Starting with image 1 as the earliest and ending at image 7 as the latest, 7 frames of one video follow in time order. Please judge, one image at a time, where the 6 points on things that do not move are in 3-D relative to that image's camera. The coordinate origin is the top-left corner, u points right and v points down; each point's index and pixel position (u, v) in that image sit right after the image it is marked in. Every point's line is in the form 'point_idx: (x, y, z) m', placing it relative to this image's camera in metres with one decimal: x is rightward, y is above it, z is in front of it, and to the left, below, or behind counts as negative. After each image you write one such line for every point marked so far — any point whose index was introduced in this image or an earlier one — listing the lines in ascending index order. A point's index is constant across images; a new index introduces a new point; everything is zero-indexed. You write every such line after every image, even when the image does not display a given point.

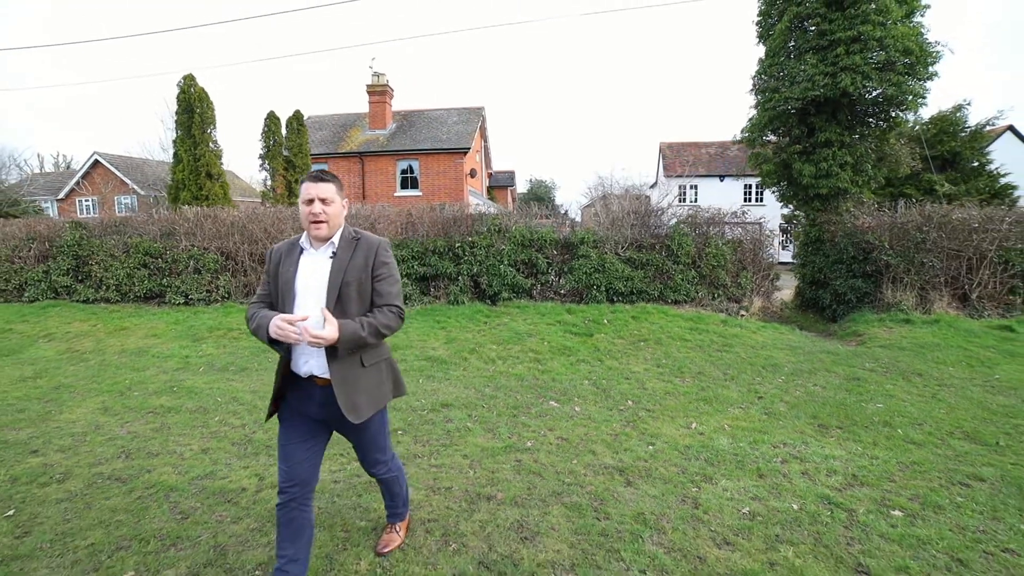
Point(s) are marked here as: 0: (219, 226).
0: (-6.1, +1.3, +9.7) m
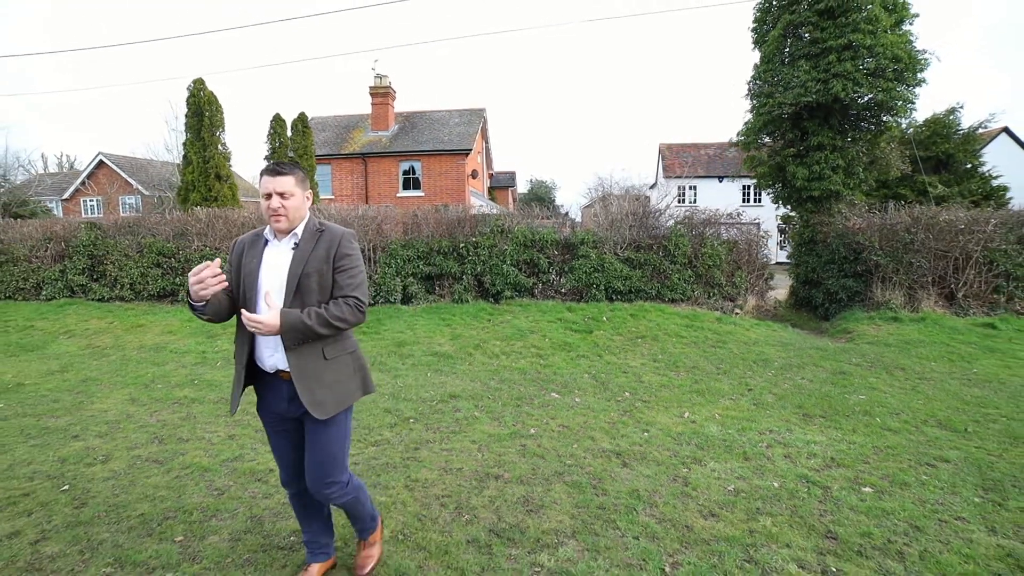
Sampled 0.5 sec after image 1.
0: (-6.1, +1.3, +10.0) m
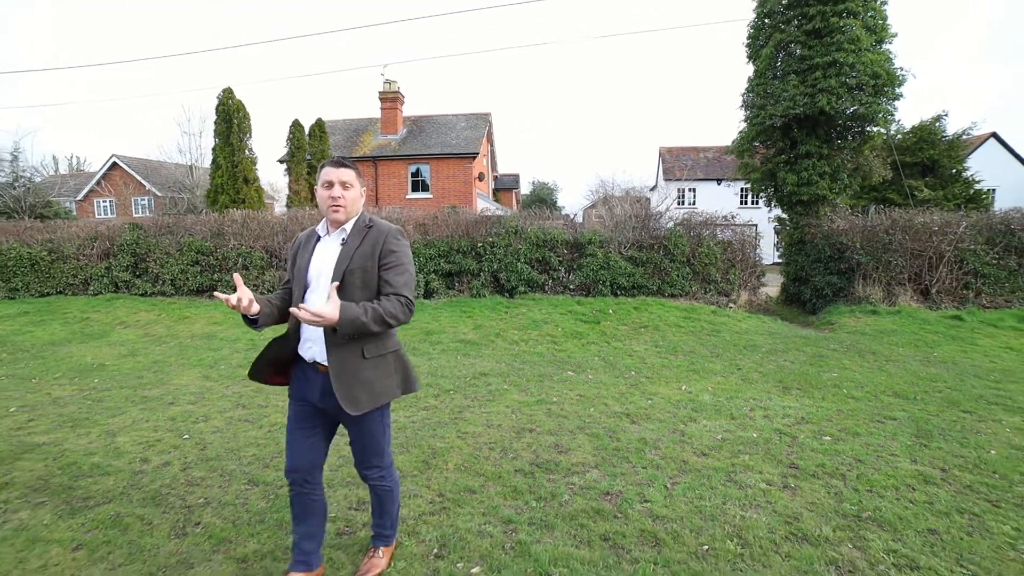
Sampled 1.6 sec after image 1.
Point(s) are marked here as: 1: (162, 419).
0: (-5.8, +1.4, +10.8) m
1: (-3.4, -1.3, +4.6) m
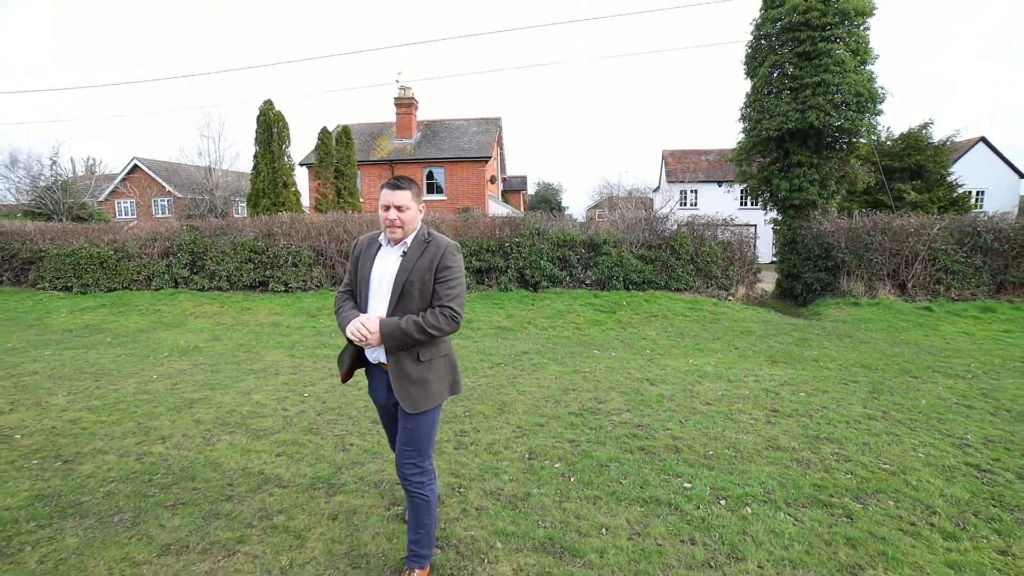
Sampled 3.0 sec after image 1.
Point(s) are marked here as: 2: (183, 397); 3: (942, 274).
0: (-5.2, +1.5, +12.0) m
1: (-2.9, -1.2, +5.8) m
2: (-3.8, -1.2, +5.4) m
3: (+9.4, +0.3, +10.1) m
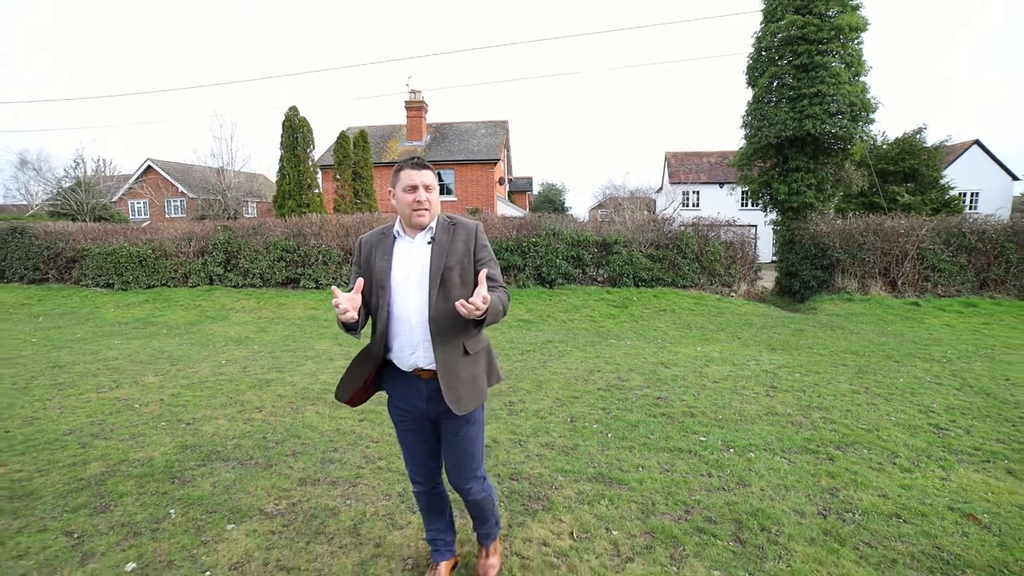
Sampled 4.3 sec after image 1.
0: (-4.8, +1.6, +12.8) m
1: (-2.5, -1.1, +6.6) m
2: (-3.3, -1.2, +6.2) m
3: (+9.8, +0.4, +10.9) m
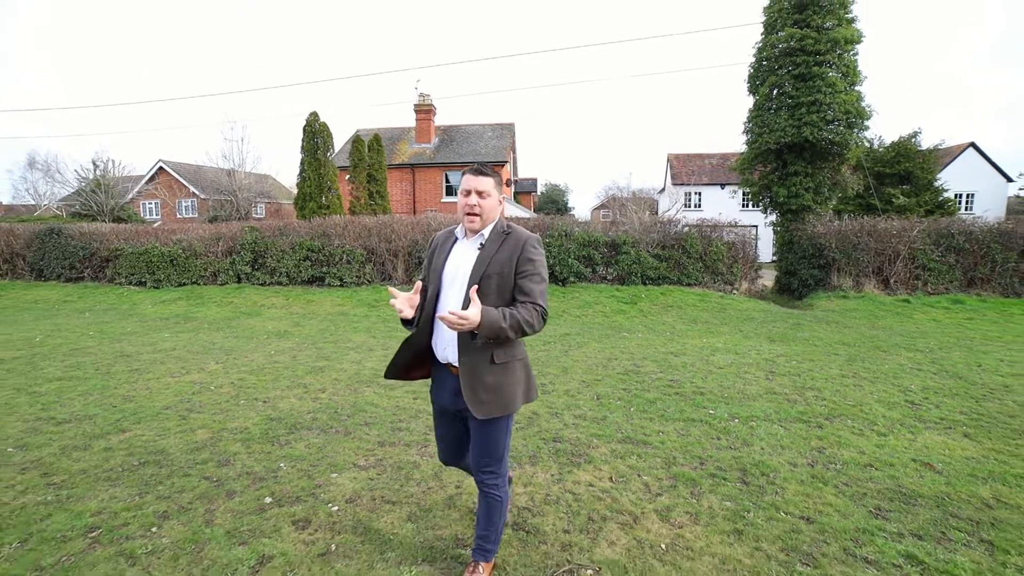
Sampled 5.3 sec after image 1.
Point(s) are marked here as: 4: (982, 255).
0: (-4.4, +1.7, +13.5) m
1: (-2.1, -1.1, +7.3) m
2: (-3.0, -1.1, +6.8) m
3: (+10.2, +0.4, +11.6) m
4: (+11.6, +0.8, +11.5) m
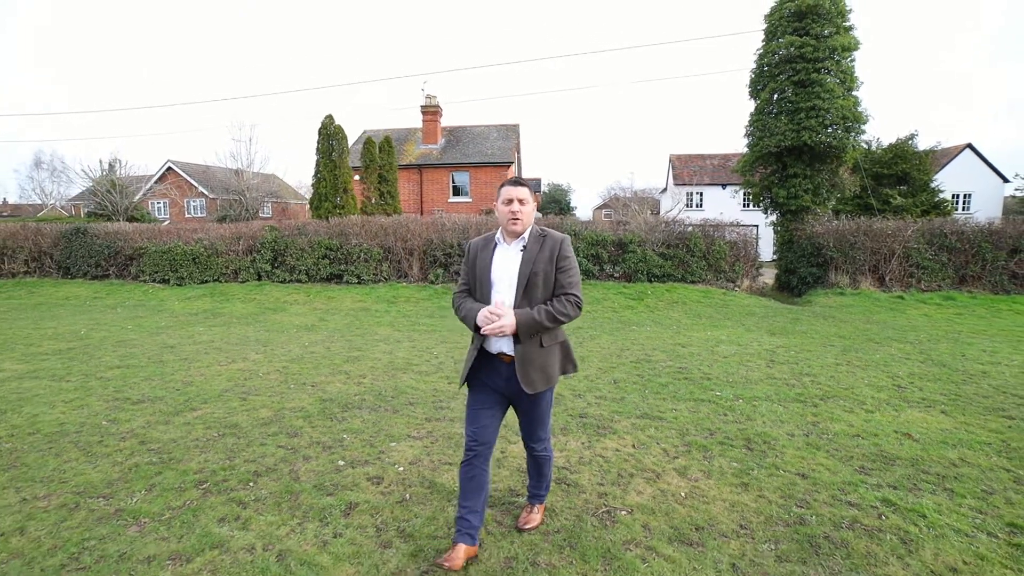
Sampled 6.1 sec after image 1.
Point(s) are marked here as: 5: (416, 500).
0: (-4.1, +1.8, +14.0) m
1: (-1.8, -1.0, +7.8) m
2: (-2.7, -1.1, +7.4) m
3: (+10.5, +0.5, +12.1) m
4: (+11.9, +0.9, +12.0) m
5: (-0.7, -1.5, +3.2) m
